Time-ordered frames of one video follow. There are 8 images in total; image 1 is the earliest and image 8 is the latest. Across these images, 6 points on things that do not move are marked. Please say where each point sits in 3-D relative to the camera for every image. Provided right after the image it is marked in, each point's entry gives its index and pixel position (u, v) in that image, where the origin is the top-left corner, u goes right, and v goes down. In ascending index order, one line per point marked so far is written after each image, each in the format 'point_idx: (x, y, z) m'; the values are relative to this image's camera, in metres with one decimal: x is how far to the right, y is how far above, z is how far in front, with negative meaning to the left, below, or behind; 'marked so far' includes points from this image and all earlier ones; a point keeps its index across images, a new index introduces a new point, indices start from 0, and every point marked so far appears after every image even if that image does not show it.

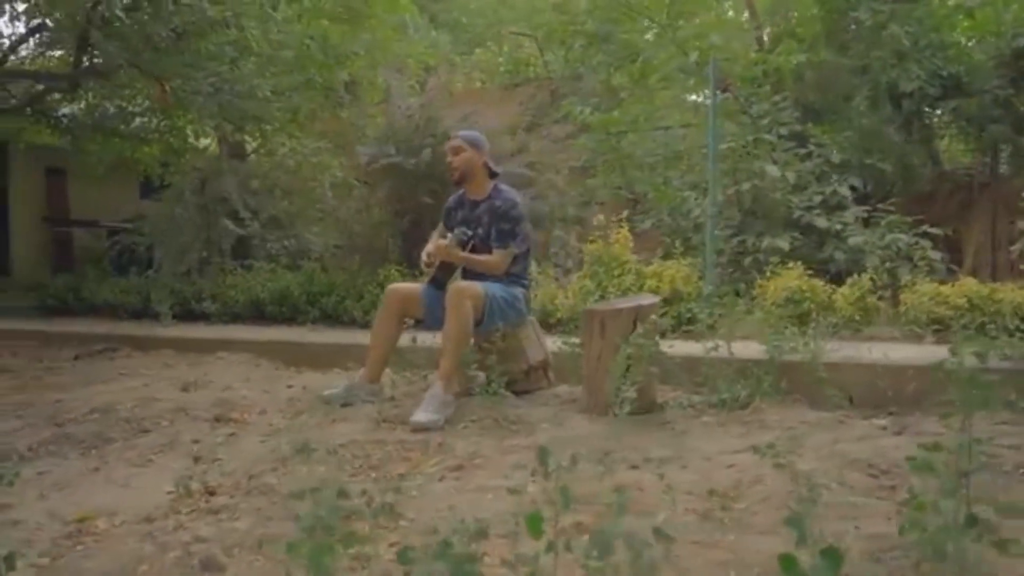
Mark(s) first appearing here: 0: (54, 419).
0: (-2.0, -0.6, +4.8) m
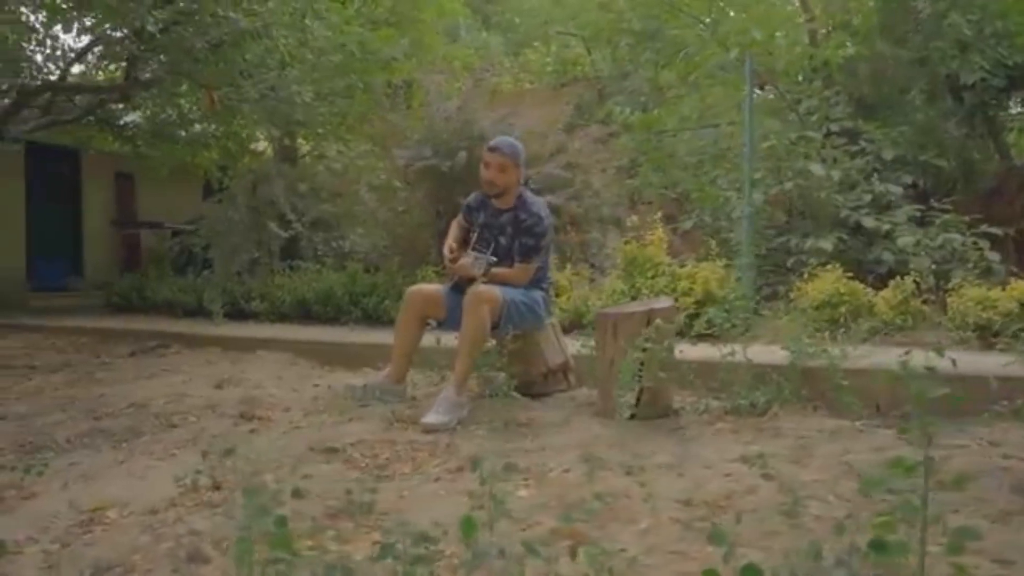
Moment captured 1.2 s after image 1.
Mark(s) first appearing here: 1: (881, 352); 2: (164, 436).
0: (-2.0, -0.6, +5.0) m
1: (+1.8, -0.3, +5.3) m
2: (-1.5, -0.6, +4.6) m
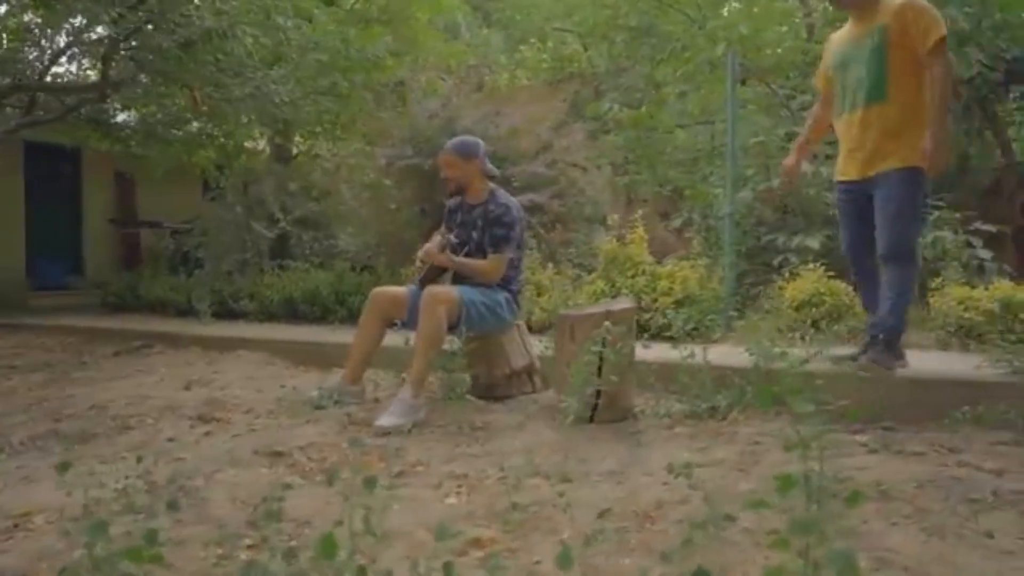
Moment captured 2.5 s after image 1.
0: (-2.1, -0.6, +5.1) m
1: (+1.6, -0.3, +5.1) m
2: (-1.7, -0.6, +4.7) m
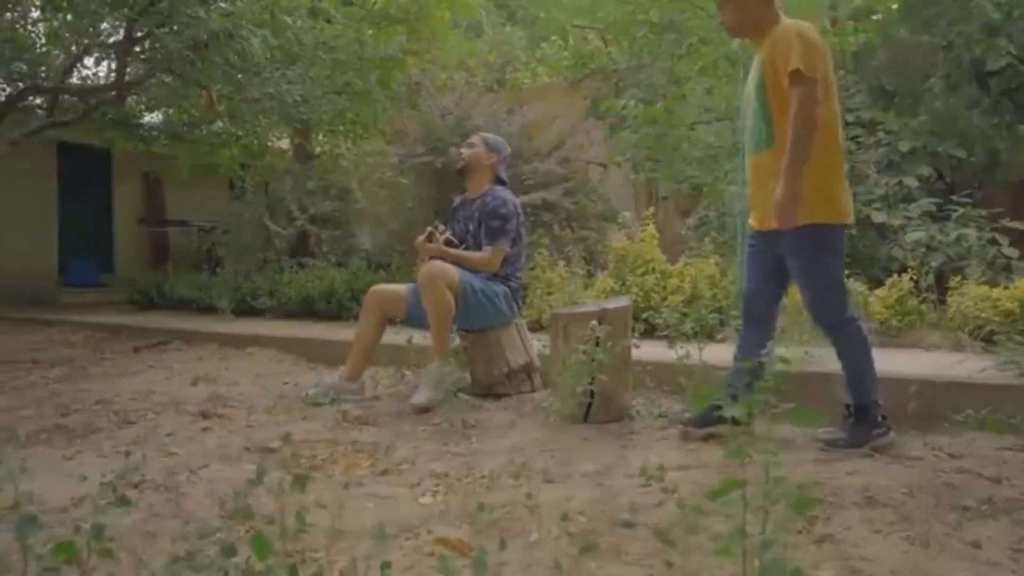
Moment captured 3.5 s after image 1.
0: (-2.1, -0.6, +5.1) m
1: (+1.6, -0.3, +5.0) m
2: (-1.7, -0.6, +4.7) m
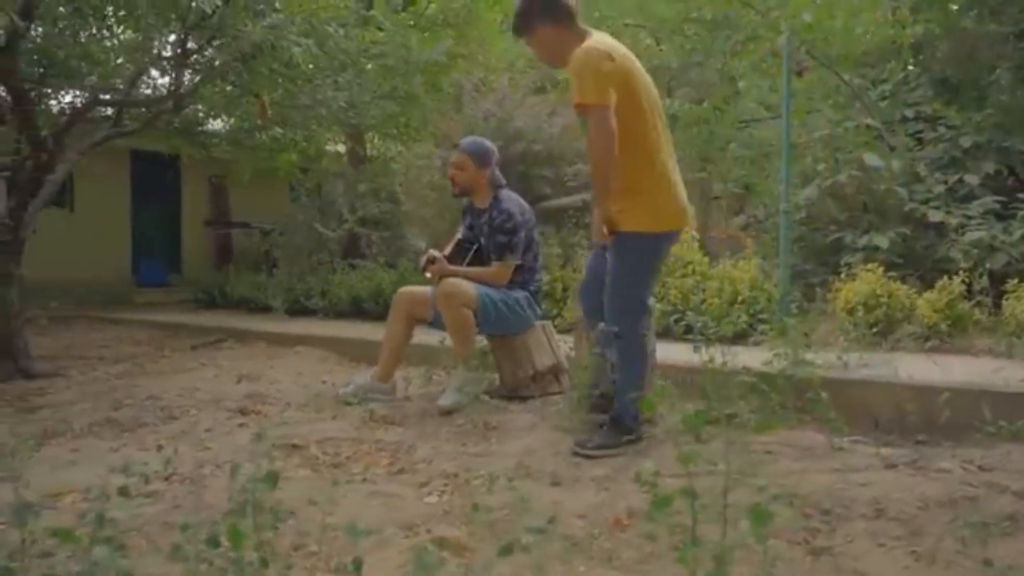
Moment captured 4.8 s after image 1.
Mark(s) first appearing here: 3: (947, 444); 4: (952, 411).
0: (-2.0, -0.6, +5.4) m
1: (+1.7, -0.3, +4.9) m
2: (-1.6, -0.6, +4.9) m
3: (+1.7, -0.6, +4.2) m
4: (+1.7, -0.5, +4.2) m
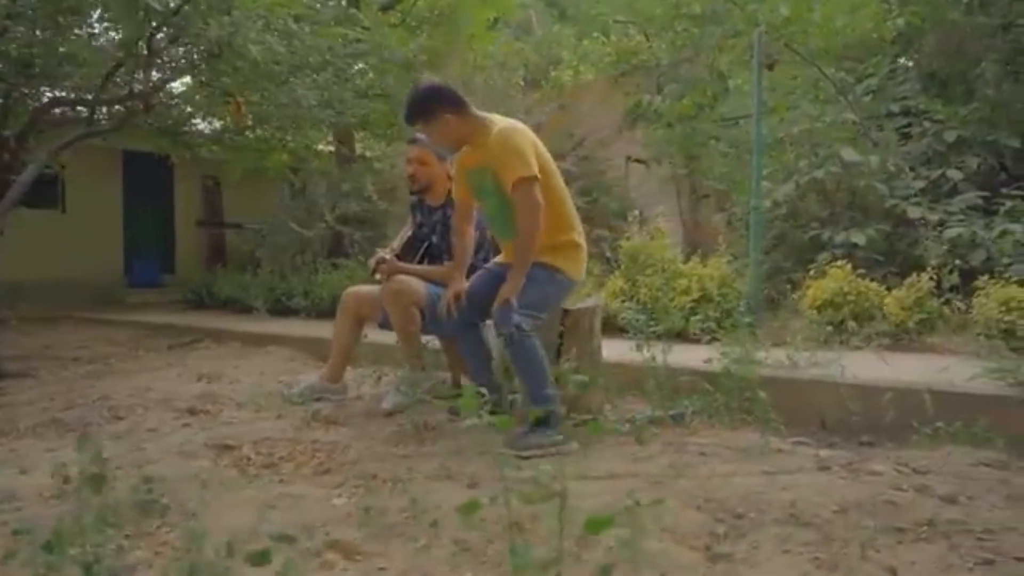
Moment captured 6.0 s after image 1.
0: (-2.2, -0.6, +5.4) m
1: (+1.5, -0.3, +4.7) m
2: (-1.8, -0.6, +4.9) m
3: (+1.4, -0.6, +4.0) m
4: (+1.4, -0.5, +4.1) m
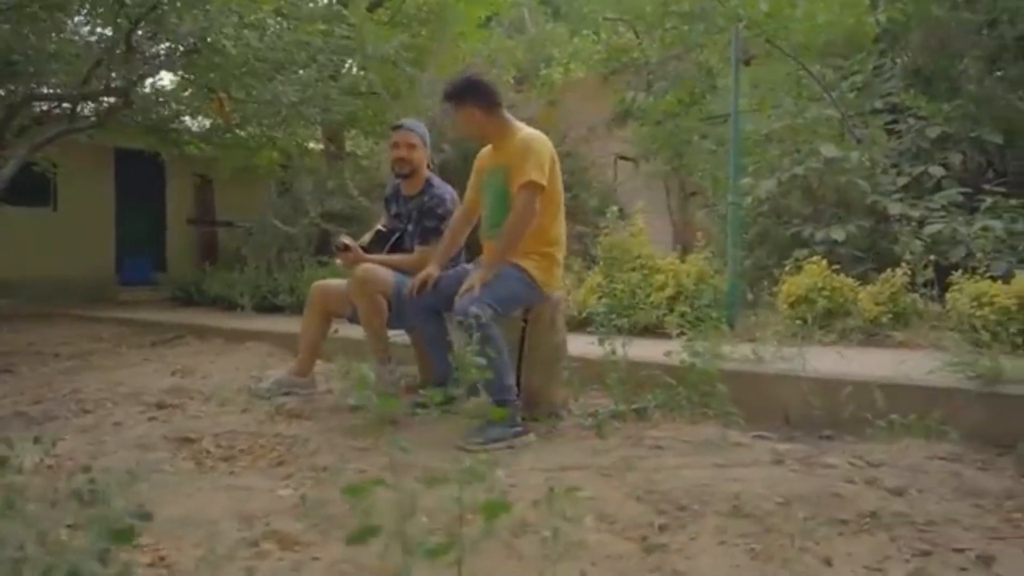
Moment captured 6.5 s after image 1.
0: (-2.4, -0.5, +5.4) m
1: (+1.3, -0.3, +4.6) m
2: (-2.0, -0.6, +4.9) m
3: (+1.2, -0.5, +3.9) m
4: (+1.3, -0.4, +4.0) m
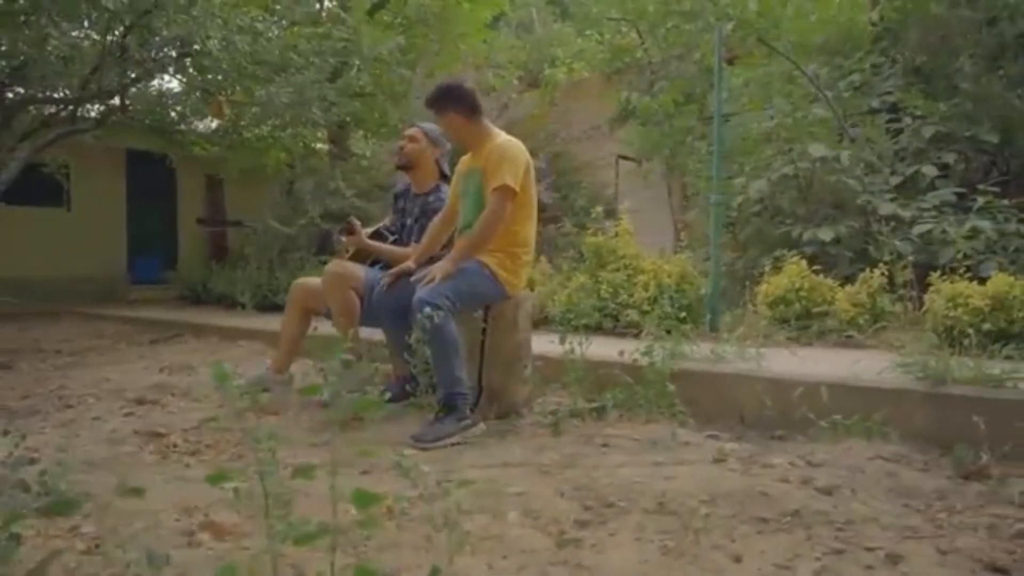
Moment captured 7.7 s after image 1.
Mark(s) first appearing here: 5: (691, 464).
0: (-2.5, -0.5, +5.5) m
1: (+1.2, -0.3, +4.6) m
2: (-2.1, -0.6, +5.0) m
3: (+1.0, -0.5, +3.9) m
4: (+1.1, -0.4, +4.0) m
5: (+0.6, -0.6, +3.6) m
